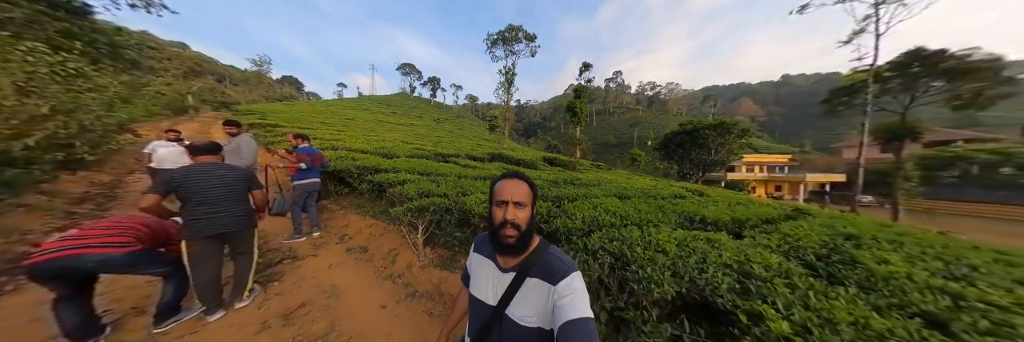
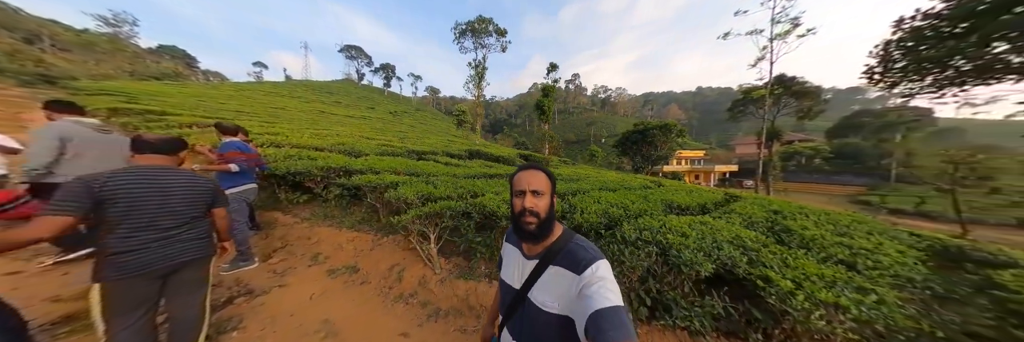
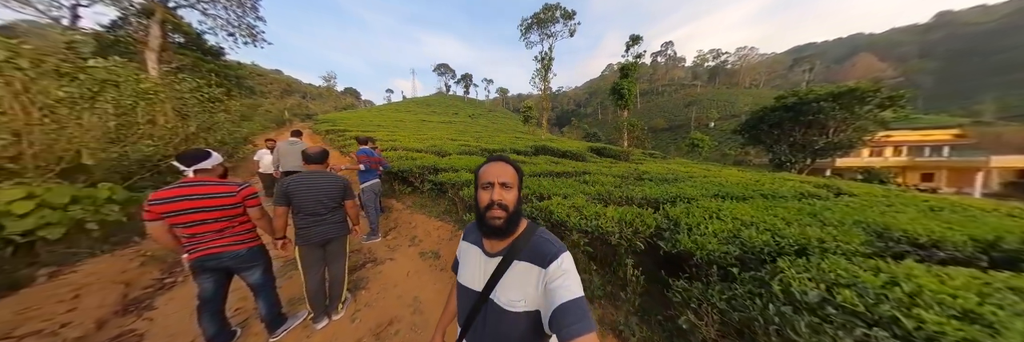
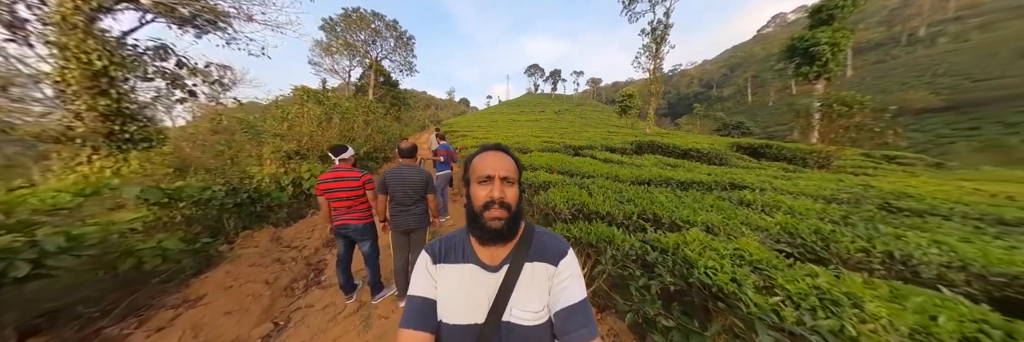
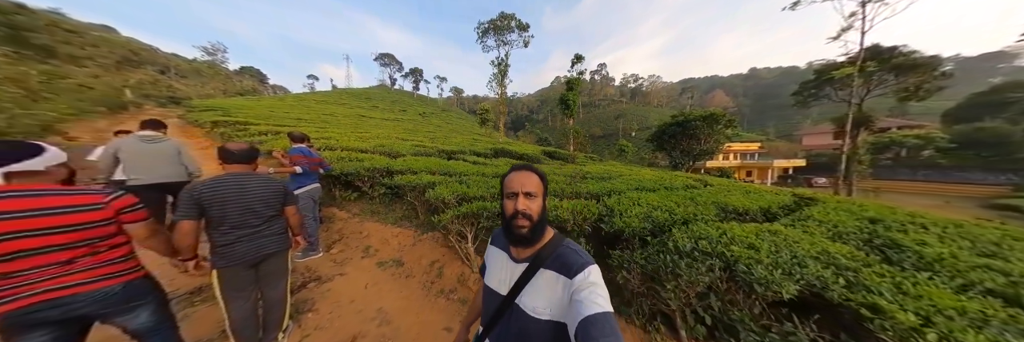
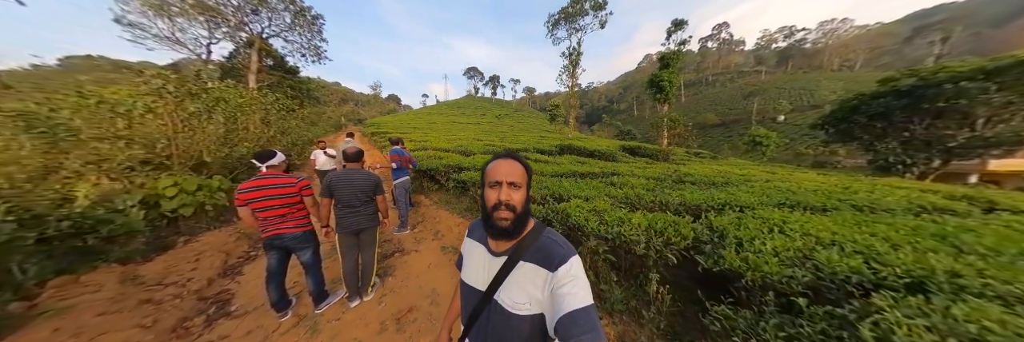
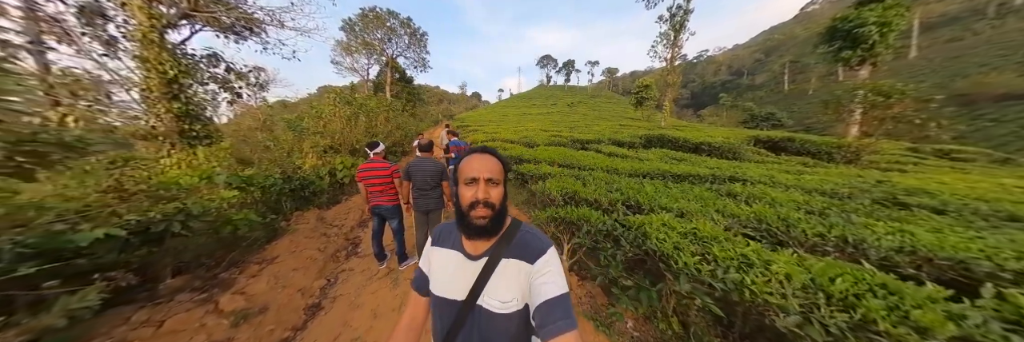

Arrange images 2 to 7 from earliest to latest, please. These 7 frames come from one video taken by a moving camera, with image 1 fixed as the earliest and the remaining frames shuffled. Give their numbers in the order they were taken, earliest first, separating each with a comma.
2, 5, 3, 6, 7, 4
